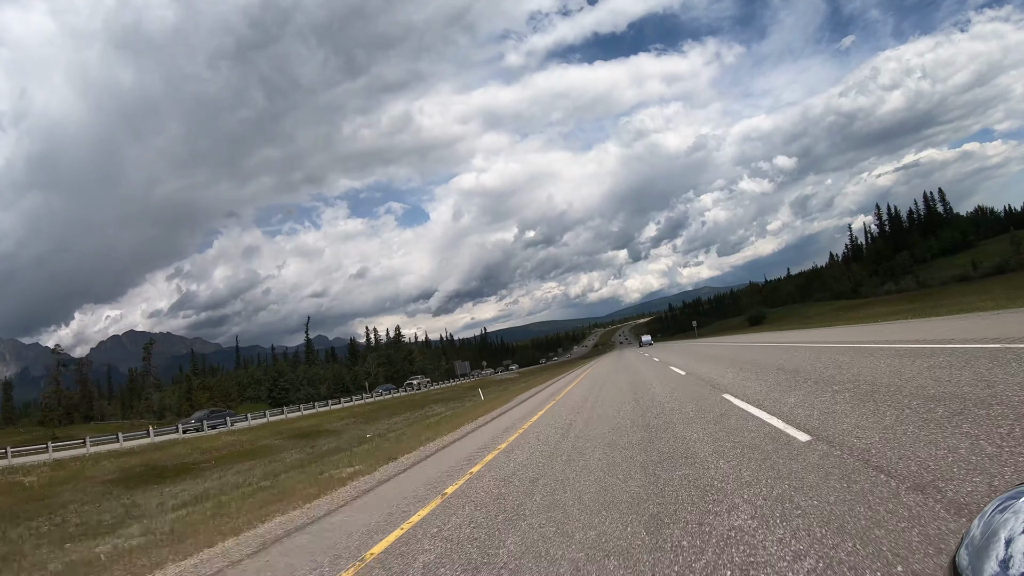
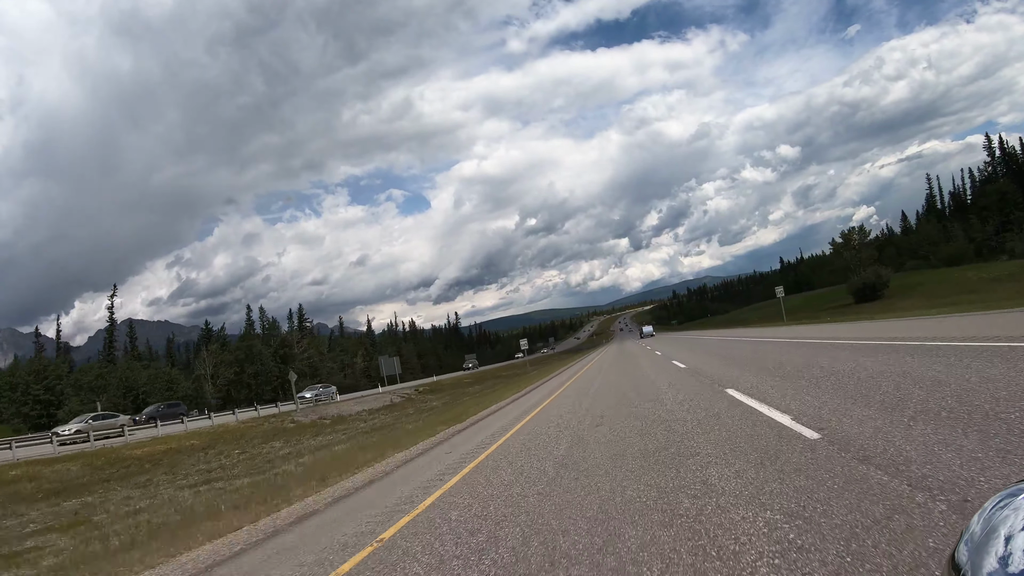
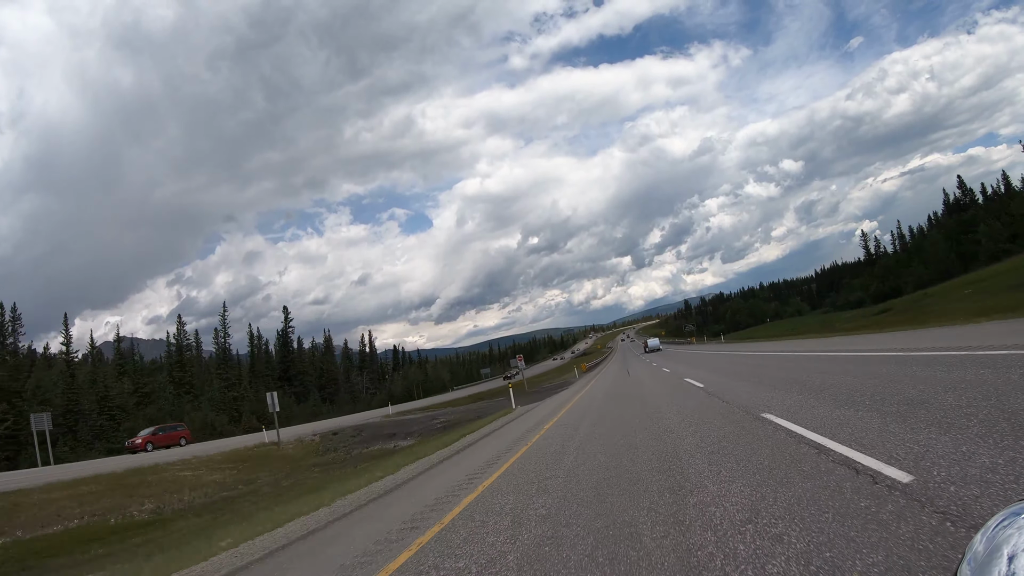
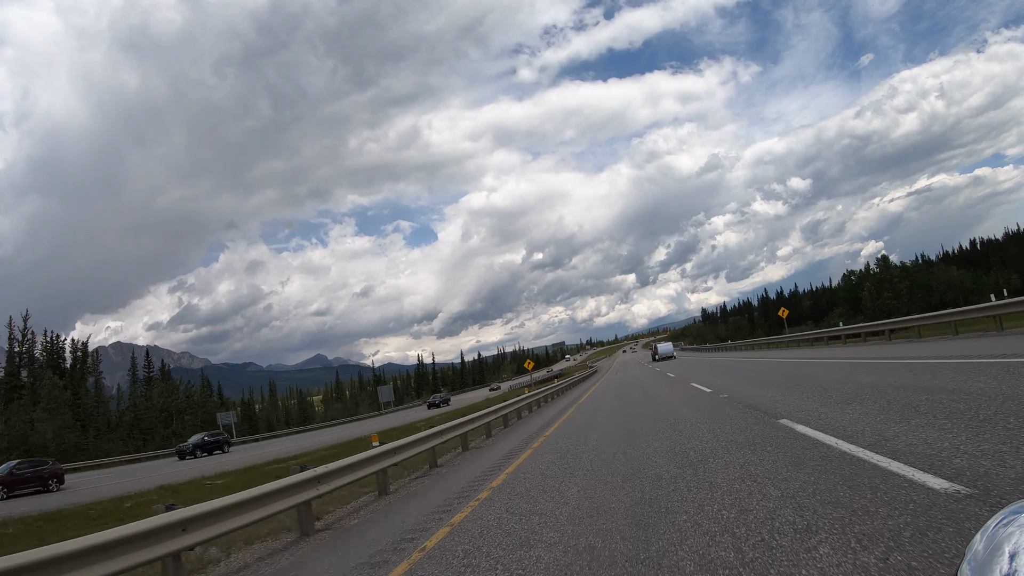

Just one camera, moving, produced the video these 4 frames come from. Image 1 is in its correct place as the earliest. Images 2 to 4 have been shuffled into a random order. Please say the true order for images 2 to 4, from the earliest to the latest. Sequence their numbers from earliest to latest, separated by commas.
2, 3, 4
